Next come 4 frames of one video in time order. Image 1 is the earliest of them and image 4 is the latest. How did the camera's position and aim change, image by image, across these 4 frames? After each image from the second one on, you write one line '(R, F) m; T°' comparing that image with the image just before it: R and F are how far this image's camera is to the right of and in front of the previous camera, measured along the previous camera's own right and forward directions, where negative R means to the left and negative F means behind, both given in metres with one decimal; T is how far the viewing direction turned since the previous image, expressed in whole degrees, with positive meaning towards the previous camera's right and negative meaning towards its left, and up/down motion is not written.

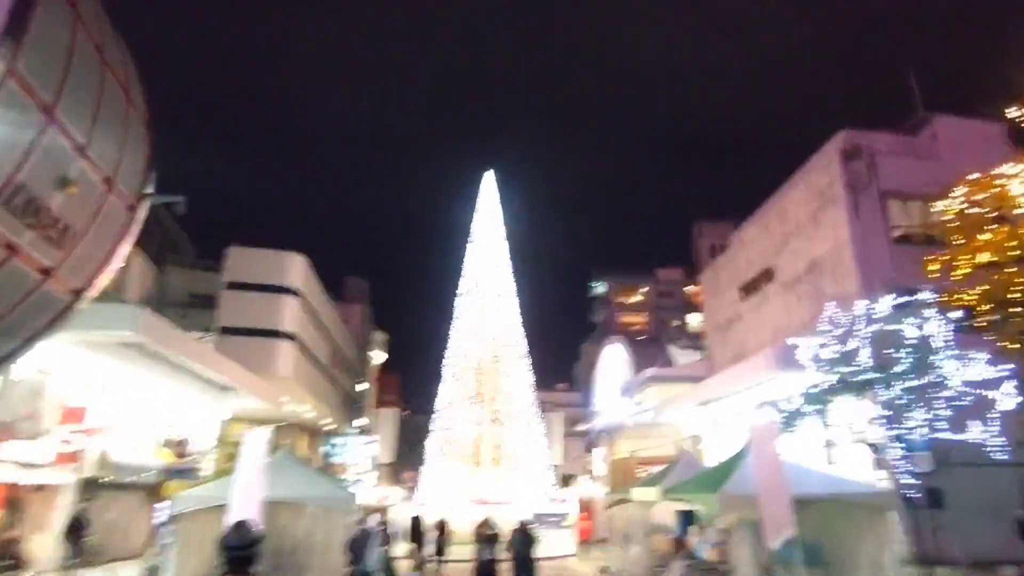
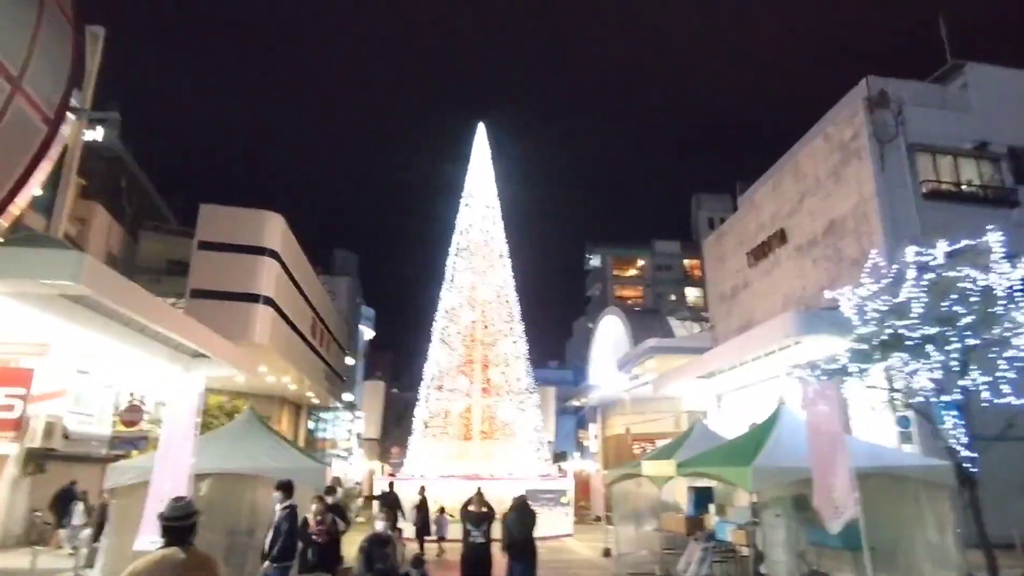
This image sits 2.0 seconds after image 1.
(-0.1, +1.4) m; +1°
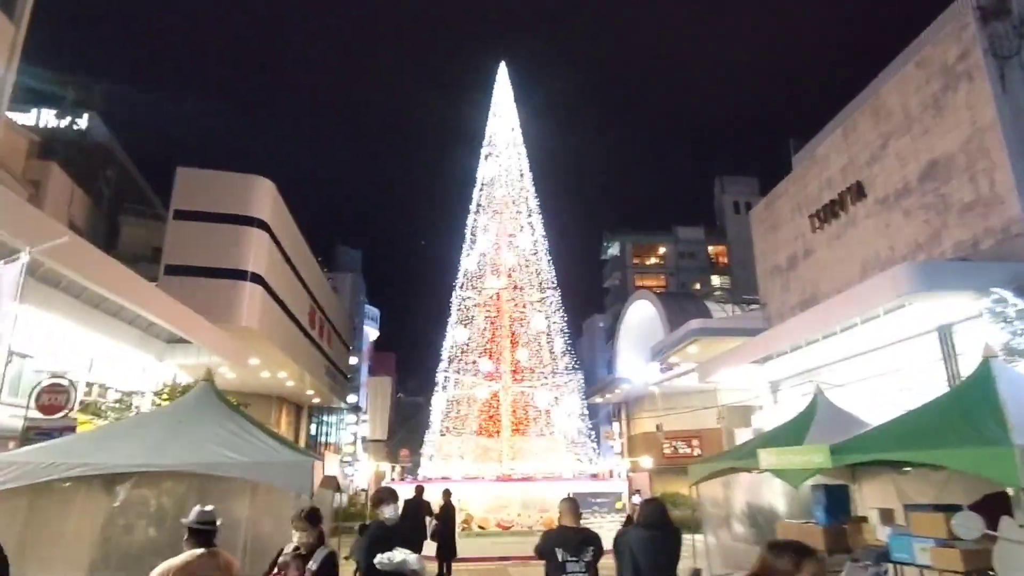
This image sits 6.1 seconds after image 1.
(-0.6, +2.9) m; 0°
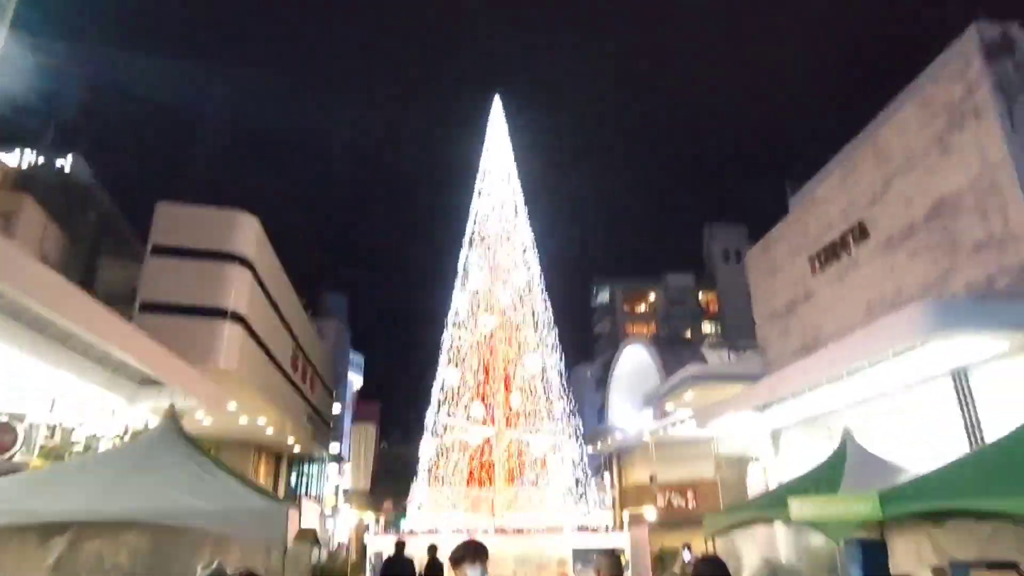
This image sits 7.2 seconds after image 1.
(-0.2, +0.7) m; +1°
